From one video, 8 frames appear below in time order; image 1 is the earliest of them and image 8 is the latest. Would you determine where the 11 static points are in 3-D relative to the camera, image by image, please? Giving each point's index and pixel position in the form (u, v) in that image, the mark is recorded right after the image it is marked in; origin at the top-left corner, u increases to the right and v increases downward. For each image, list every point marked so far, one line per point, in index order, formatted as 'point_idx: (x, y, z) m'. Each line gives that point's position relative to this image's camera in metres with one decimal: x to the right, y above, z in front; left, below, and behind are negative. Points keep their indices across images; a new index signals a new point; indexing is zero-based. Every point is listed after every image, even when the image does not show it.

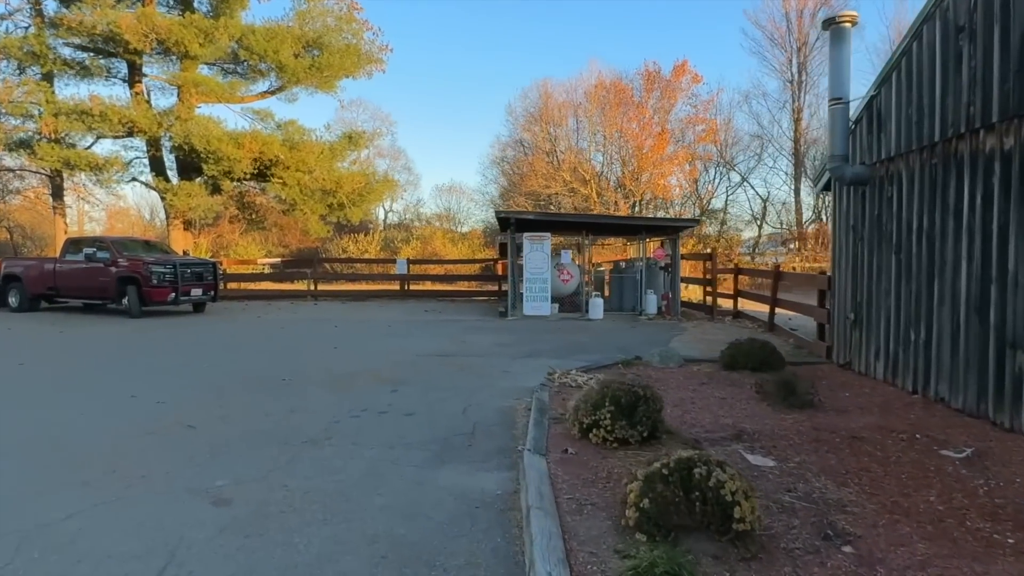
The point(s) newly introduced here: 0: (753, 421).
0: (+1.9, -1.0, +5.3) m
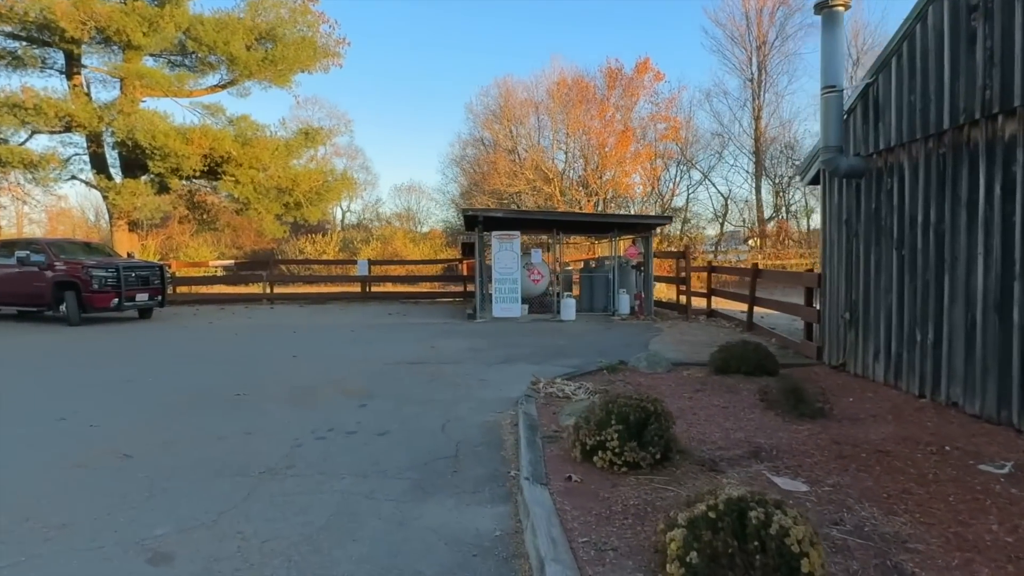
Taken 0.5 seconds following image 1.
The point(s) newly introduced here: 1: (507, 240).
0: (+1.8, -1.0, +4.8) m
1: (-0.1, +1.0, +14.5) m
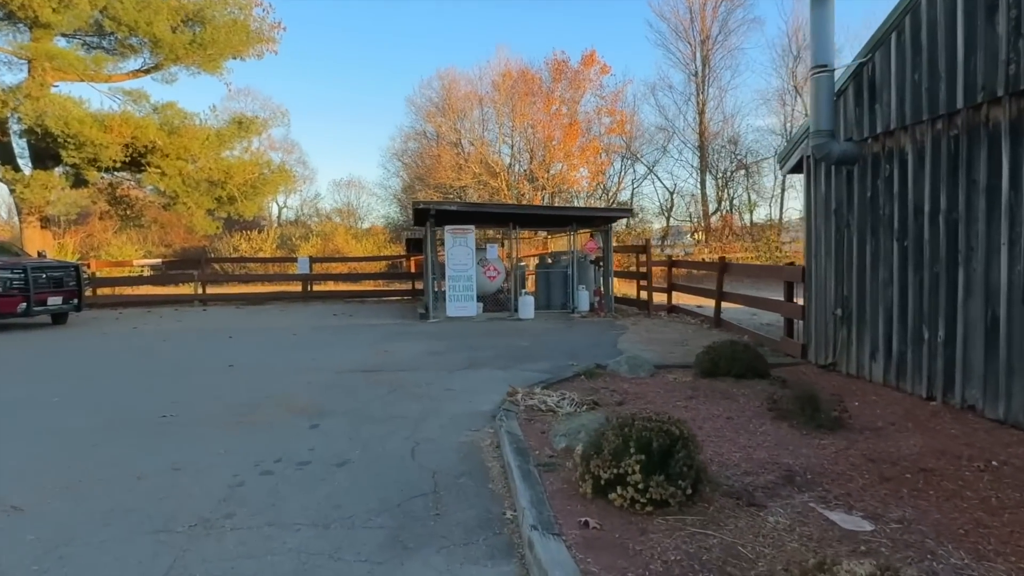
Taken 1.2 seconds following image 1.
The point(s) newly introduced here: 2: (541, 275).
0: (+1.7, -1.0, +4.2) m
1: (-1.0, +1.1, +13.7) m
2: (+0.6, +0.3, +14.9) m
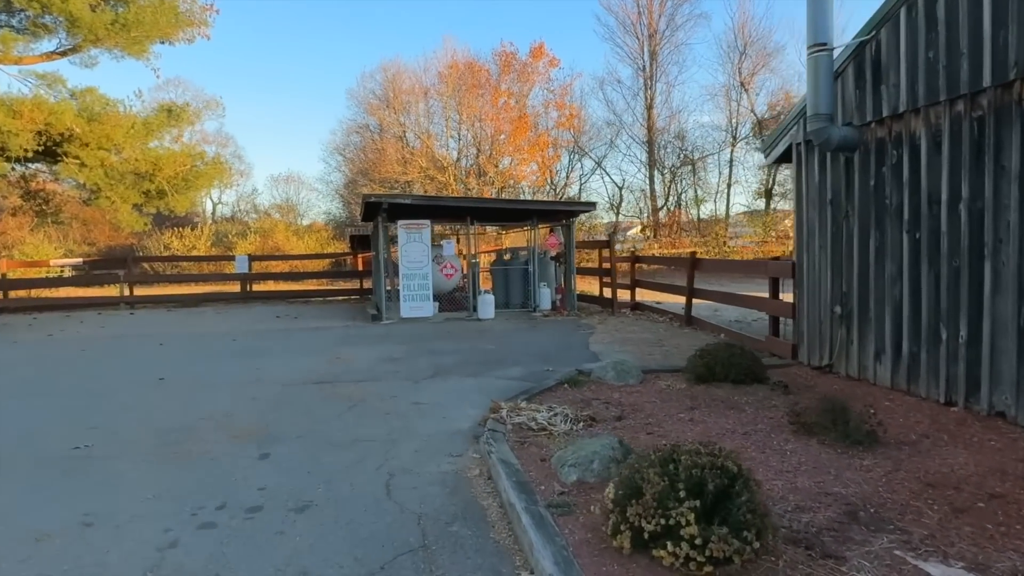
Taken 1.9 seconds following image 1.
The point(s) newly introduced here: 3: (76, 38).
0: (+1.7, -1.0, +3.6) m
1: (-1.8, +1.1, +12.8) m
2: (-0.3, +0.3, +14.2) m
3: (-12.5, +7.2, +19.6) m
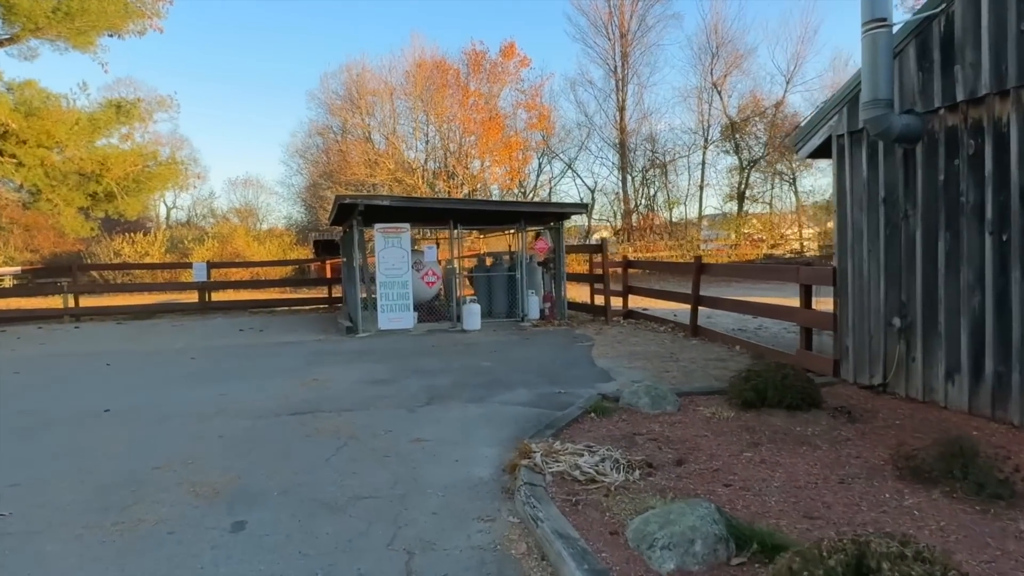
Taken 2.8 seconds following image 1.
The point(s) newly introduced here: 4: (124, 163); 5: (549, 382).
0: (+2.0, -1.1, +2.8) m
1: (-2.0, +0.9, +11.8) m
2: (-0.6, +0.2, +13.2) m
3: (-13.2, +6.9, +18.0) m
4: (-9.7, +3.1, +17.1) m
5: (+0.4, -1.0, +7.3) m
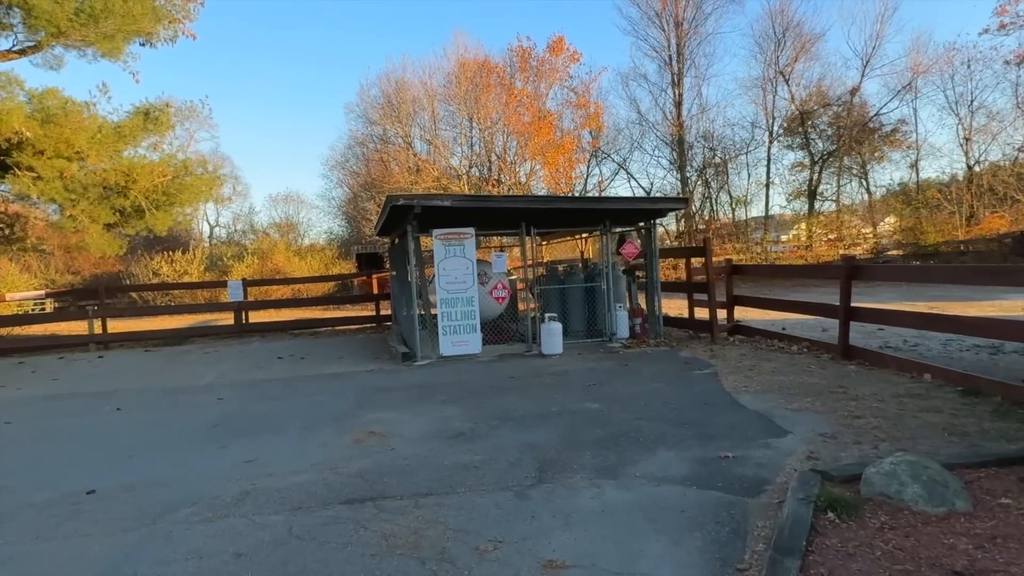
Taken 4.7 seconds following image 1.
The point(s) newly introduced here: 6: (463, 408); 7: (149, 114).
0: (+2.8, -1.1, +0.6) m
1: (-0.8, +0.7, +9.8) m
2: (+0.8, -0.1, +11.2) m
3: (-11.7, +6.2, +16.7) m
4: (-8.2, +2.6, +15.6) m
5: (+1.4, -1.1, +5.2) m
6: (-0.5, -1.2, +6.8) m
7: (-8.5, +4.1, +15.9) m
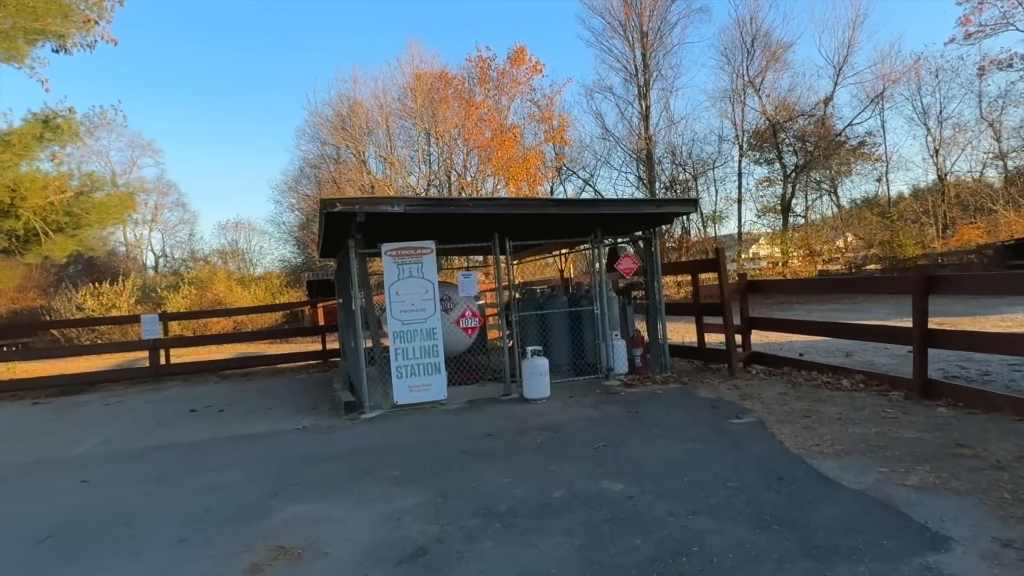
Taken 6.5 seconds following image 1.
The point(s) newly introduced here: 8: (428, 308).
0: (+3.0, -1.0, -1.3) m
1: (-1.1, +0.3, +7.7) m
2: (+0.4, -0.4, +9.2) m
3: (-12.5, +5.4, +14.2) m
4: (-8.9, +1.9, +13.2) m
5: (+1.4, -1.2, +3.2) m
6: (-0.6, -1.4, +4.7) m
7: (-9.3, +3.3, +13.5) m
8: (-1.0, -0.2, +7.8) m
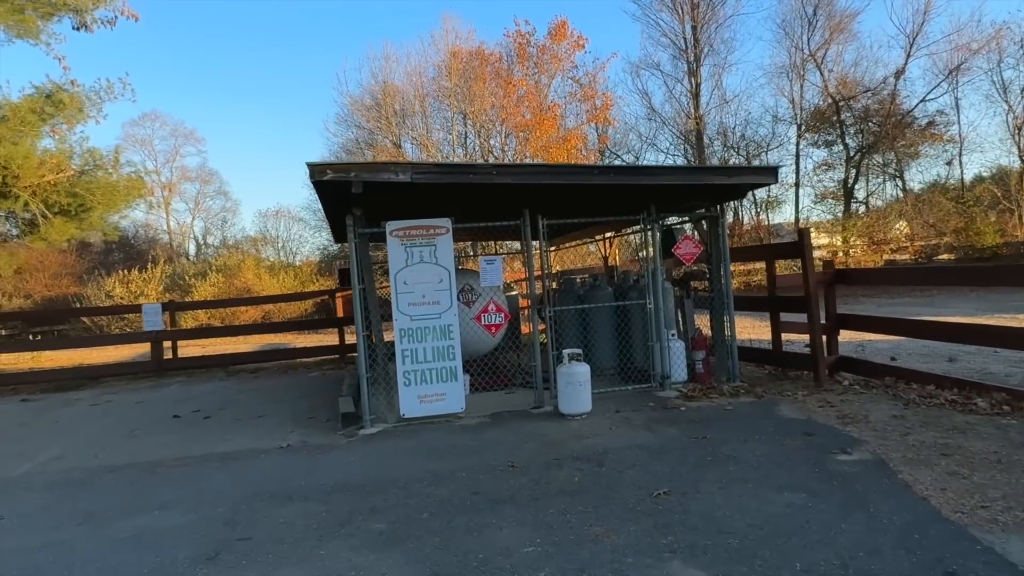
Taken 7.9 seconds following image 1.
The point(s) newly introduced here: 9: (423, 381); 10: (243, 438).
0: (+2.7, -1.1, -3.0) m
1: (-0.8, +0.5, +6.3) m
2: (+0.8, -0.3, +7.7) m
3: (-11.8, +5.7, +13.4) m
4: (-8.3, +2.1, +12.2) m
5: (+1.4, -1.2, +1.7) m
6: (-0.5, -1.3, +3.3) m
7: (-8.6, +3.6, +12.6) m
8: (-0.7, -0.1, +6.4) m
9: (-0.8, -0.9, +6.5) m
10: (-2.6, -1.4, +6.4) m
